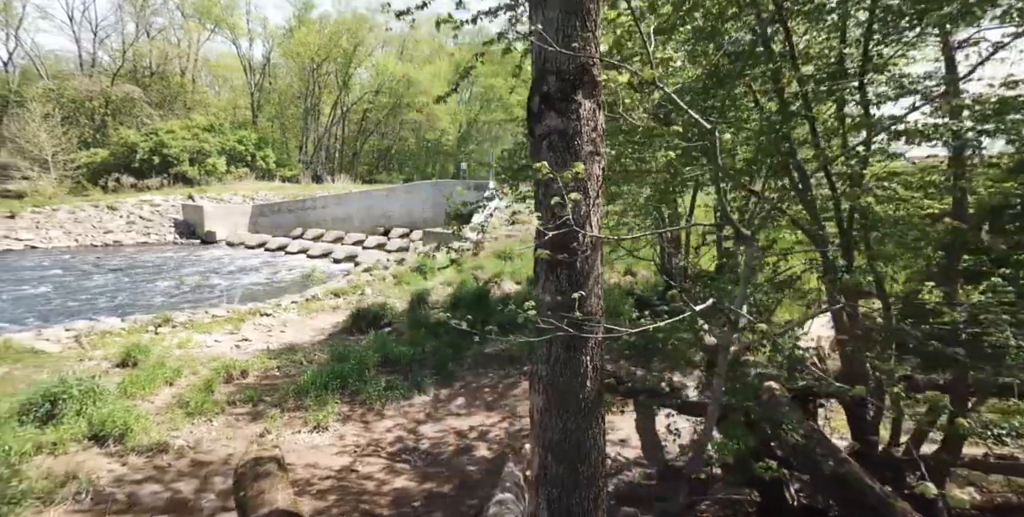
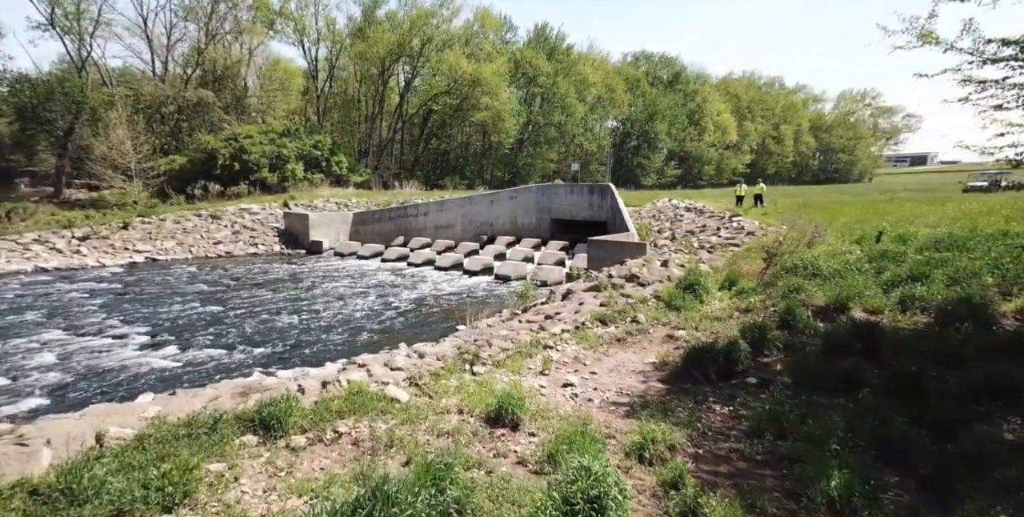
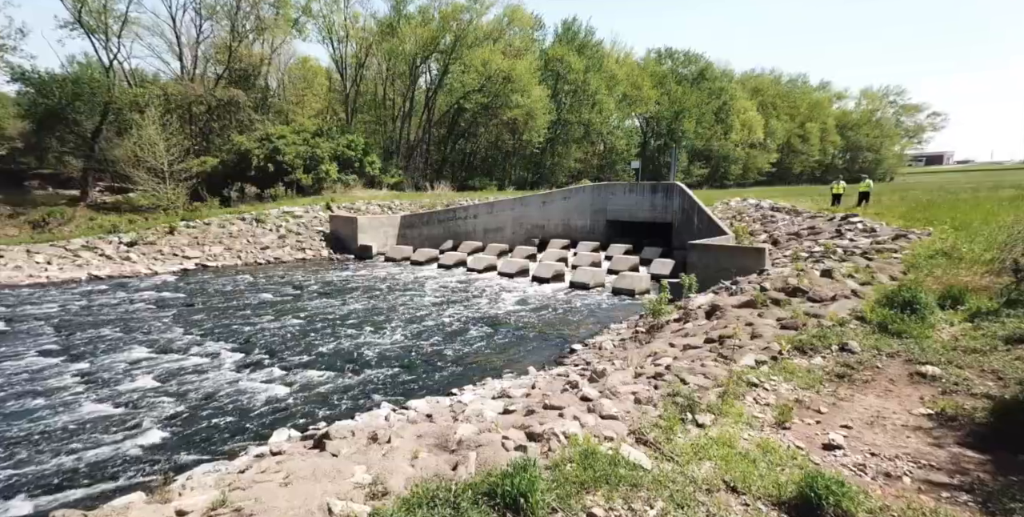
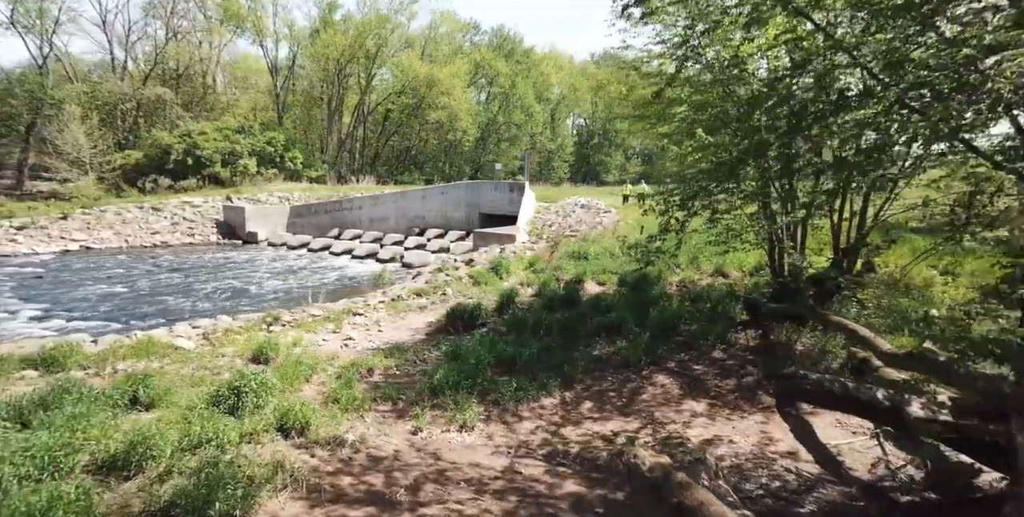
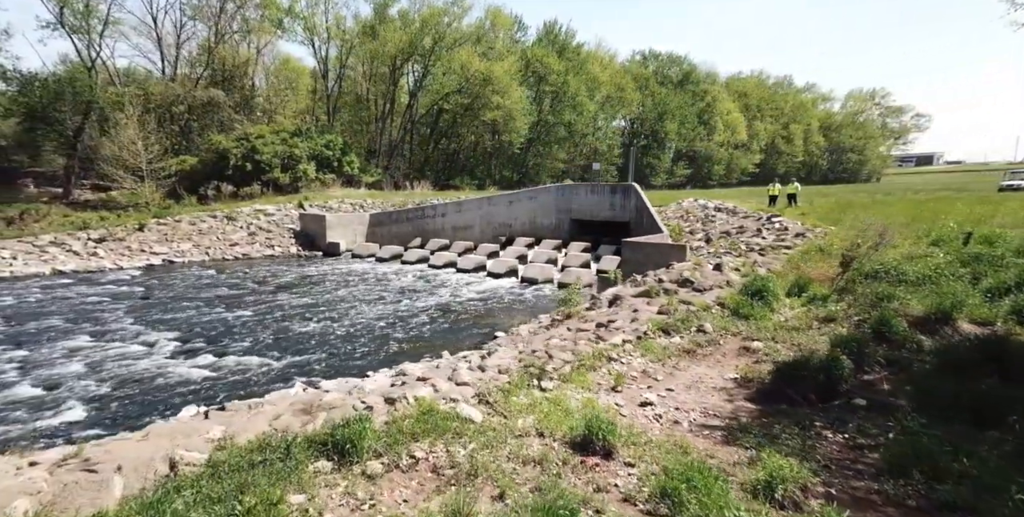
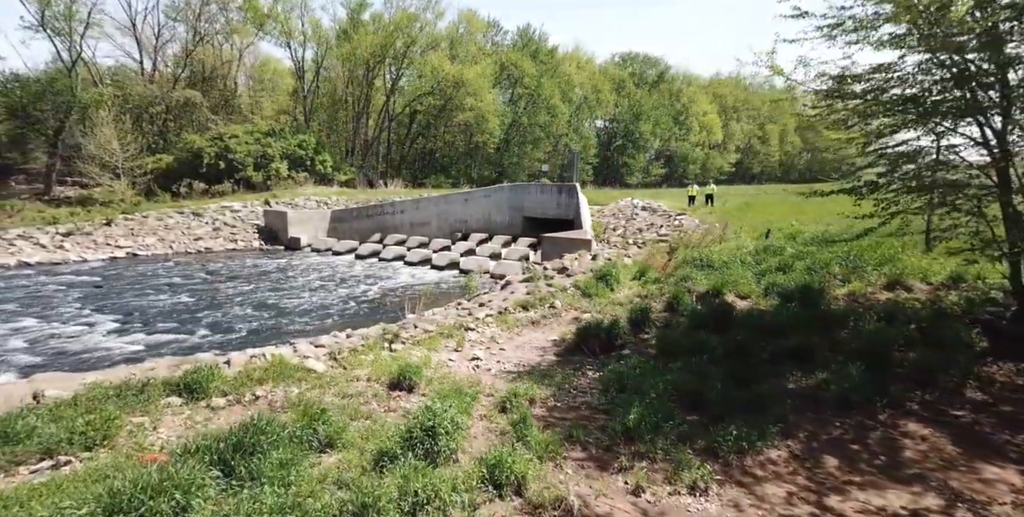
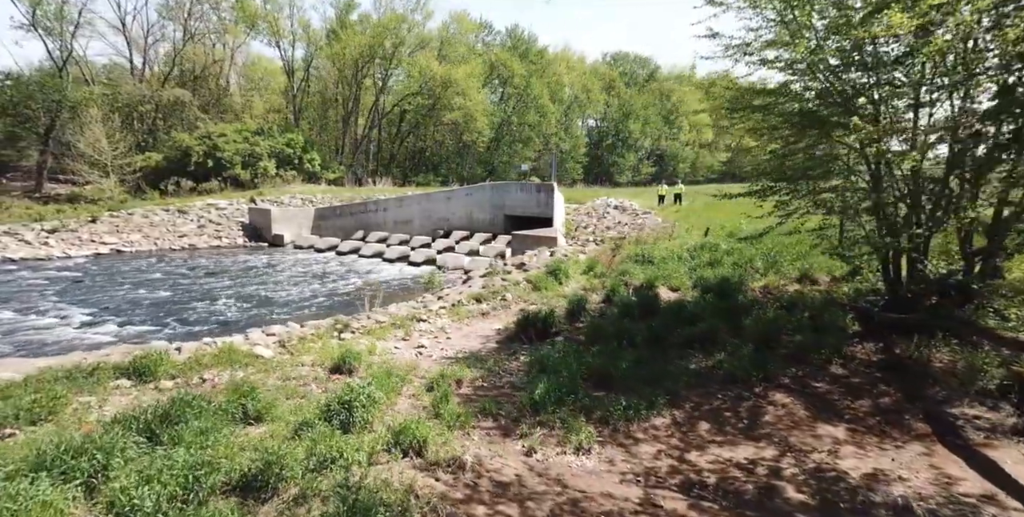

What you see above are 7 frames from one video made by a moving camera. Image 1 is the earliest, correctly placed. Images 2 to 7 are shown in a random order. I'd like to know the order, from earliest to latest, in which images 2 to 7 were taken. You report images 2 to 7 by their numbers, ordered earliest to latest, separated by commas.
4, 7, 6, 2, 5, 3
